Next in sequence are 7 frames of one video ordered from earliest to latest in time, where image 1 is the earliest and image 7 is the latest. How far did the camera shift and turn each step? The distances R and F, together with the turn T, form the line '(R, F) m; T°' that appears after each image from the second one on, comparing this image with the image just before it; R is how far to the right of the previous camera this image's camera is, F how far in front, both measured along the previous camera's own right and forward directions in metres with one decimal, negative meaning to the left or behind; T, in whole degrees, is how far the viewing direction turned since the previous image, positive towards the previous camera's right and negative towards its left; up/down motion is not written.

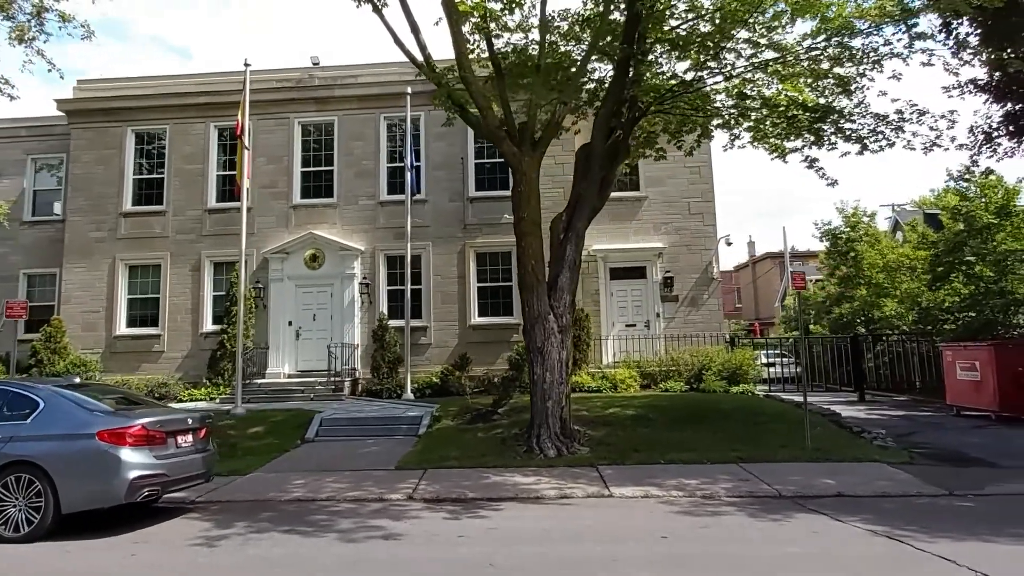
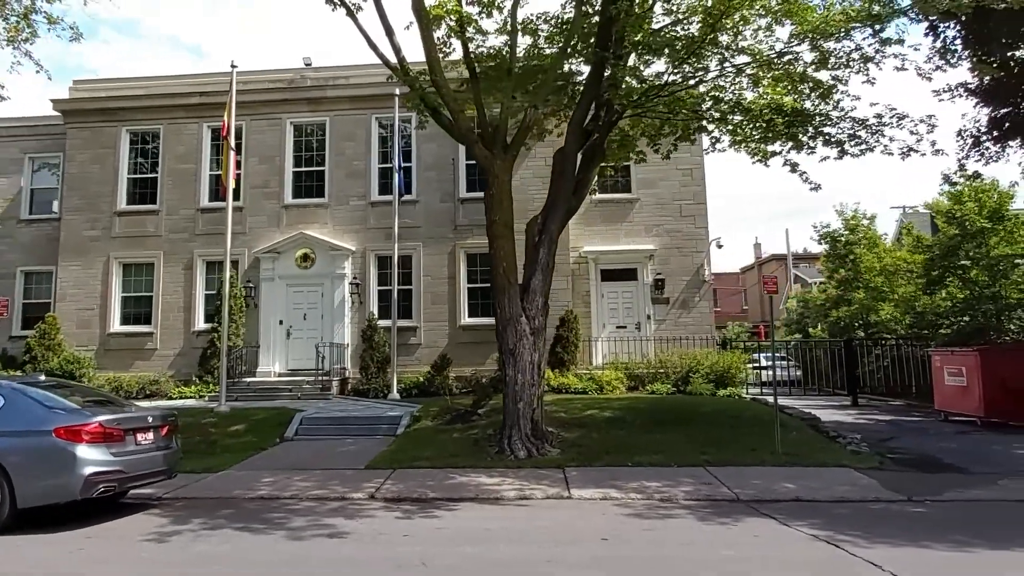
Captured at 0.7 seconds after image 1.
(+0.6, 0.0) m; -1°
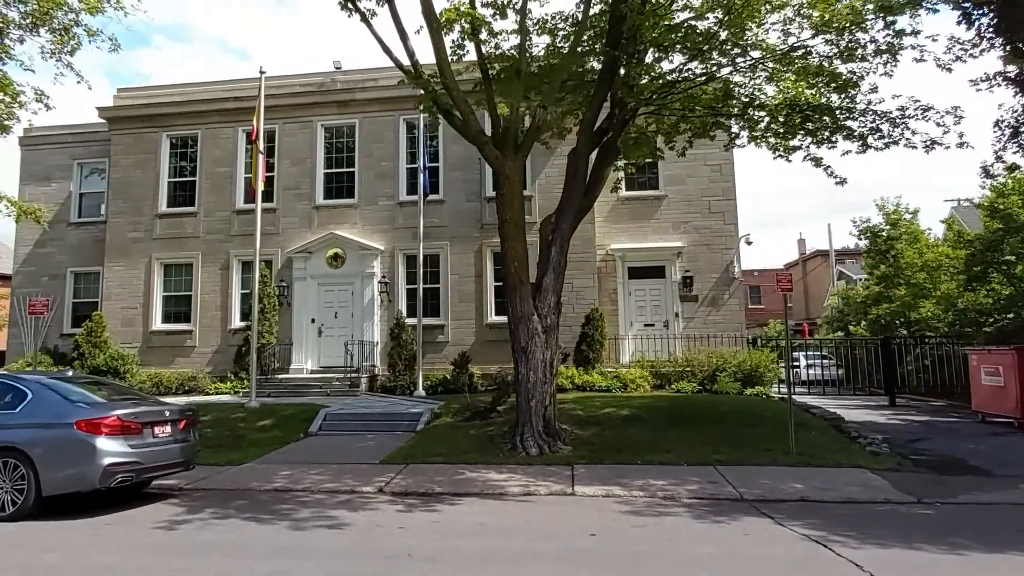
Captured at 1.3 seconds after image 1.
(+0.5, -0.1) m; -4°
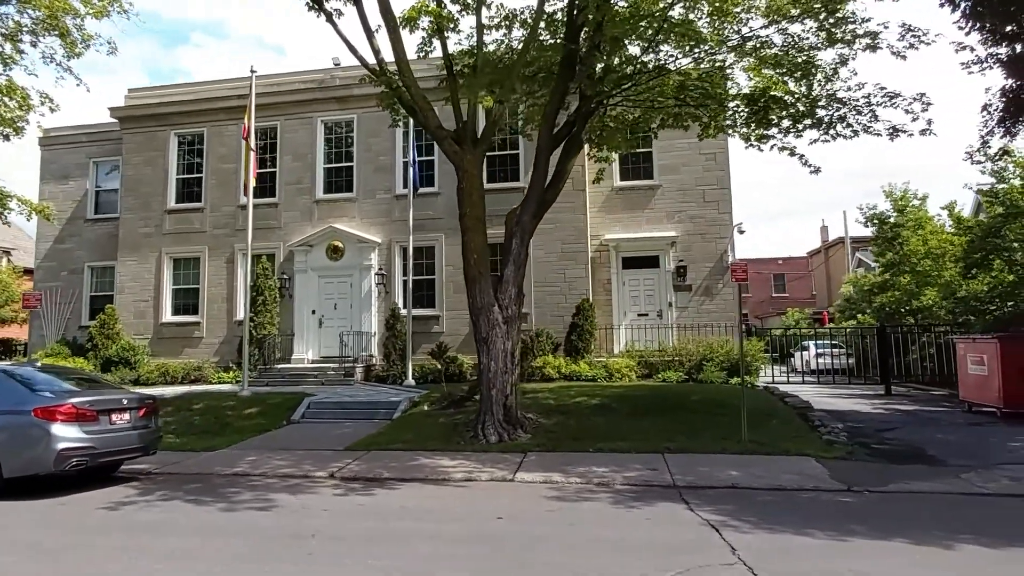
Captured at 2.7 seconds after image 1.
(+1.1, -0.2) m; -3°
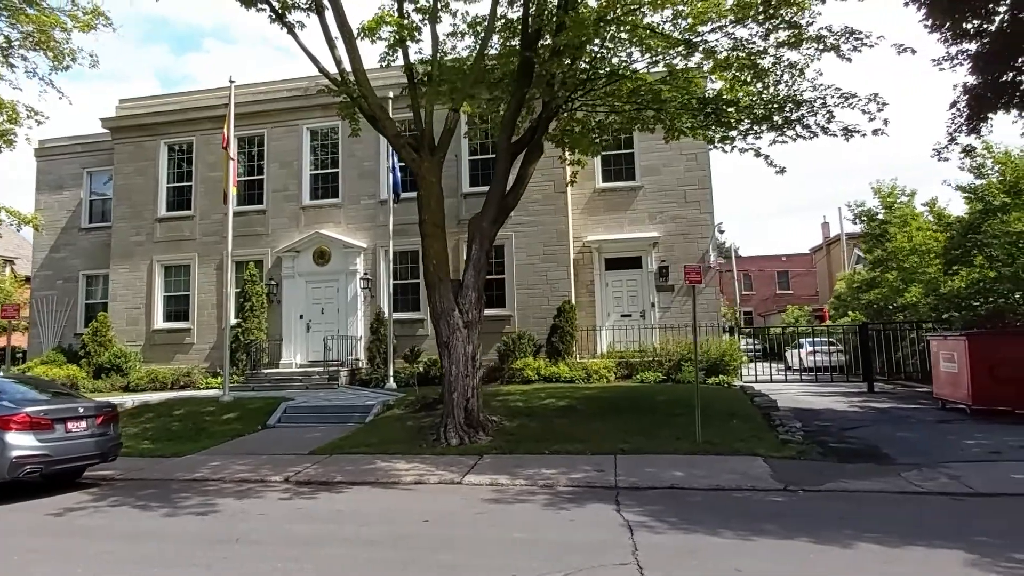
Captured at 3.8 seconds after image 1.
(+0.8, -0.1) m; -1°
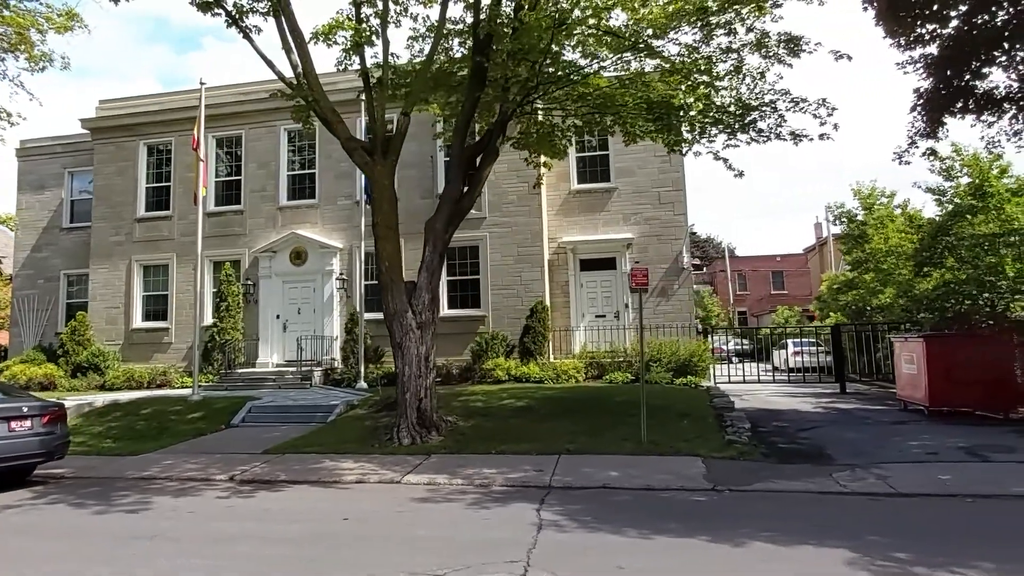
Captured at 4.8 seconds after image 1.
(+0.8, -0.1) m; 0°
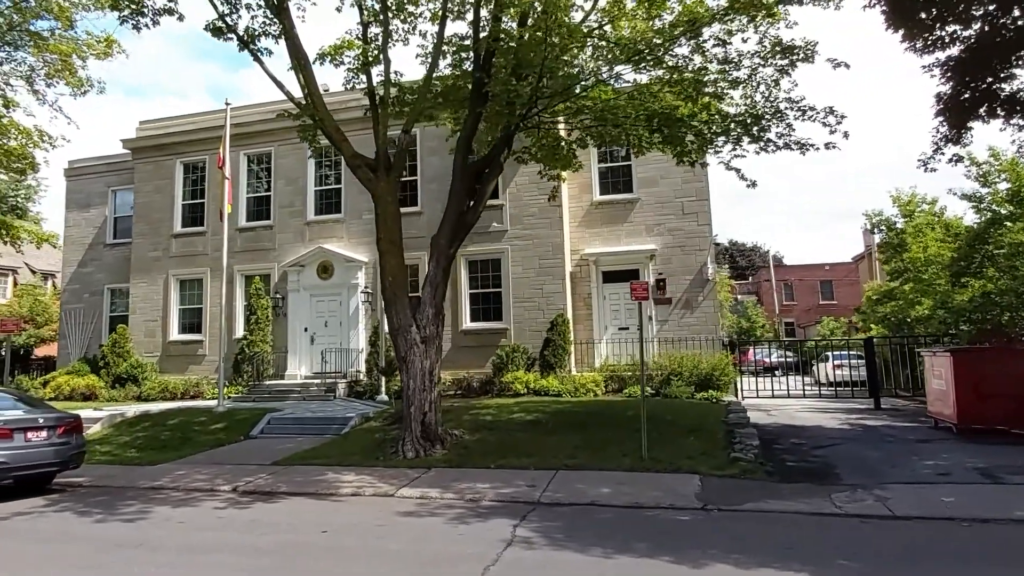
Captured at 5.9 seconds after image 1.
(+0.7, 0.0) m; -4°
